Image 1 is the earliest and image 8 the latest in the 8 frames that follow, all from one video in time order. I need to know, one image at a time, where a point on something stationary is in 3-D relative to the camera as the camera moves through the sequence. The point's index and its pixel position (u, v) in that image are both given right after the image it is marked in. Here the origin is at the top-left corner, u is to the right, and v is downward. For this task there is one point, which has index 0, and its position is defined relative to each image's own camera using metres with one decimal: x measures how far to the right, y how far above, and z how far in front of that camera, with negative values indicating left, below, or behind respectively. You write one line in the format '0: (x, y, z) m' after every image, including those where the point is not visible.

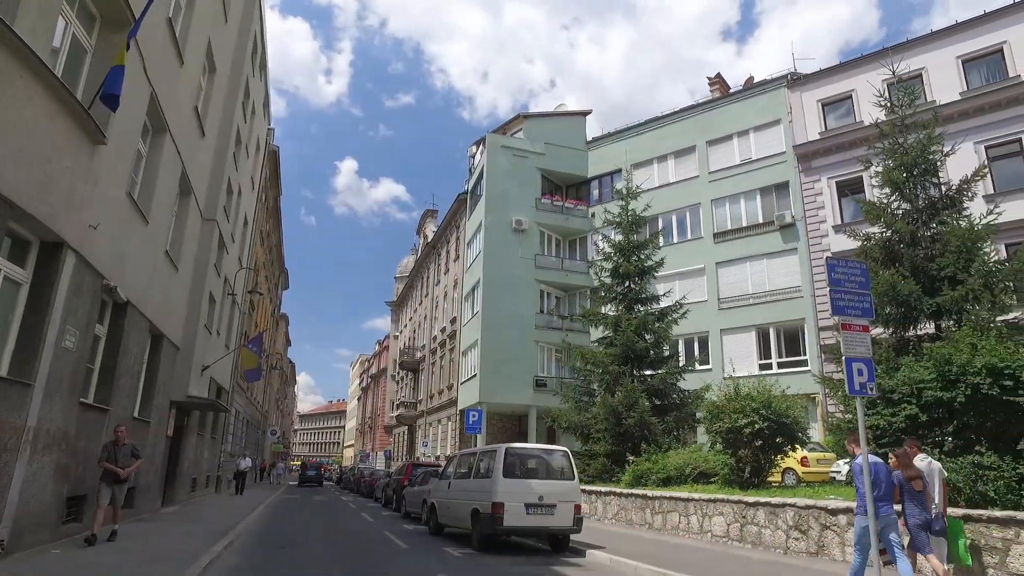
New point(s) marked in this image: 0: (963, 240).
0: (+6.4, +0.7, +10.0) m
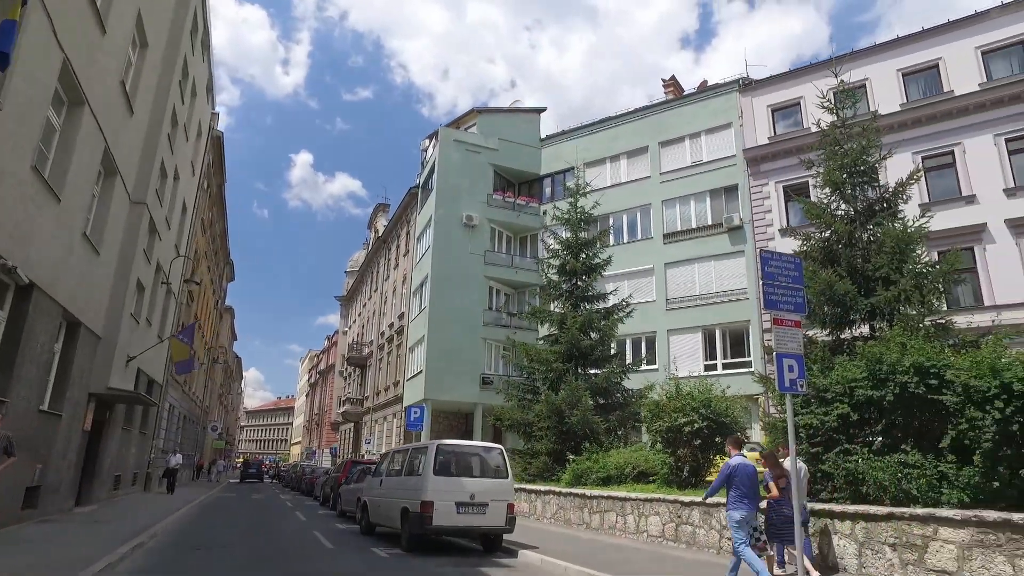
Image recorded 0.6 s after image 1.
0: (+5.5, +0.7, +10.0) m
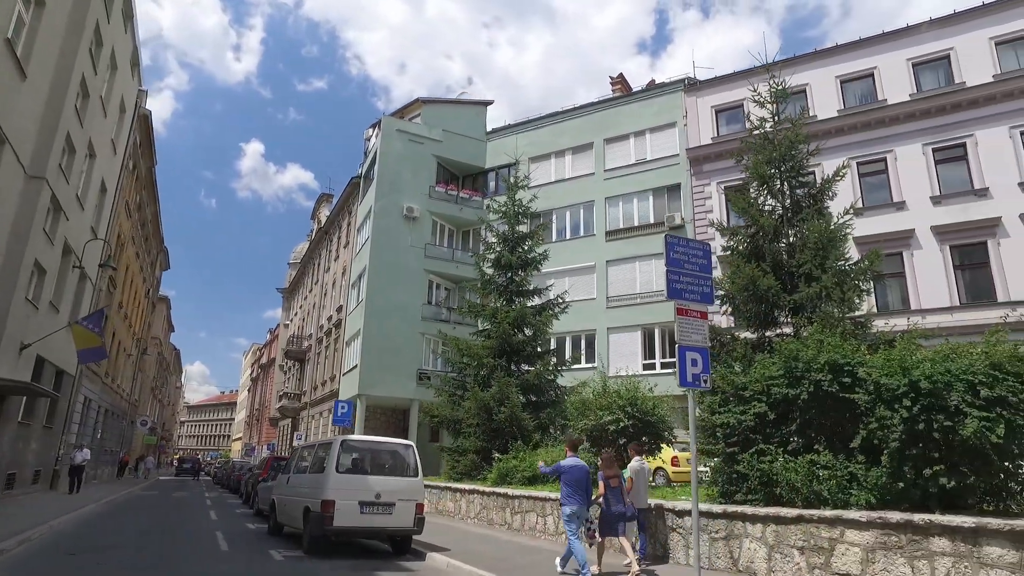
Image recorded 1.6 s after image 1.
0: (+4.3, +0.7, +9.8) m
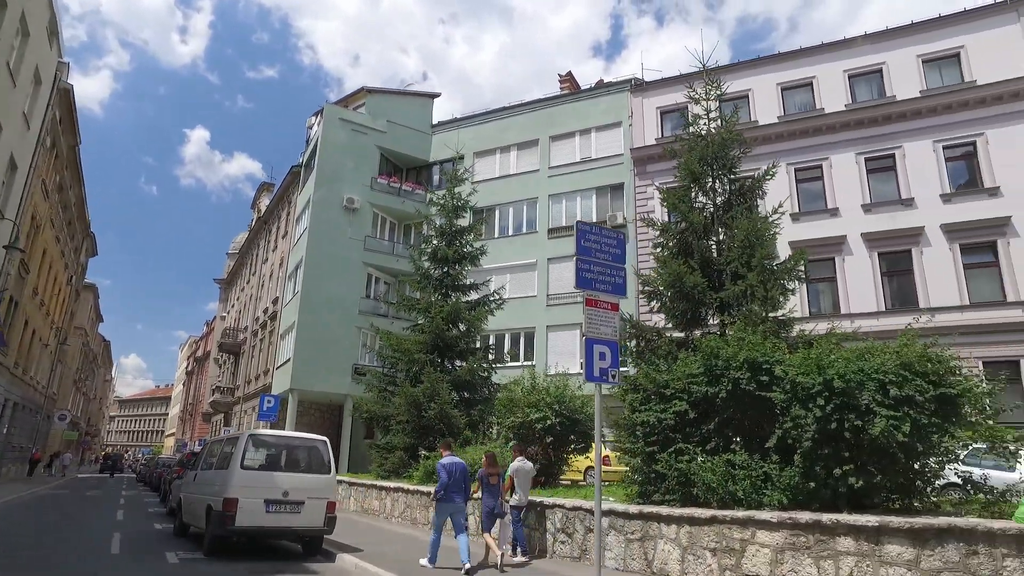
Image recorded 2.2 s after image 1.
0: (+3.3, +0.8, +9.7) m
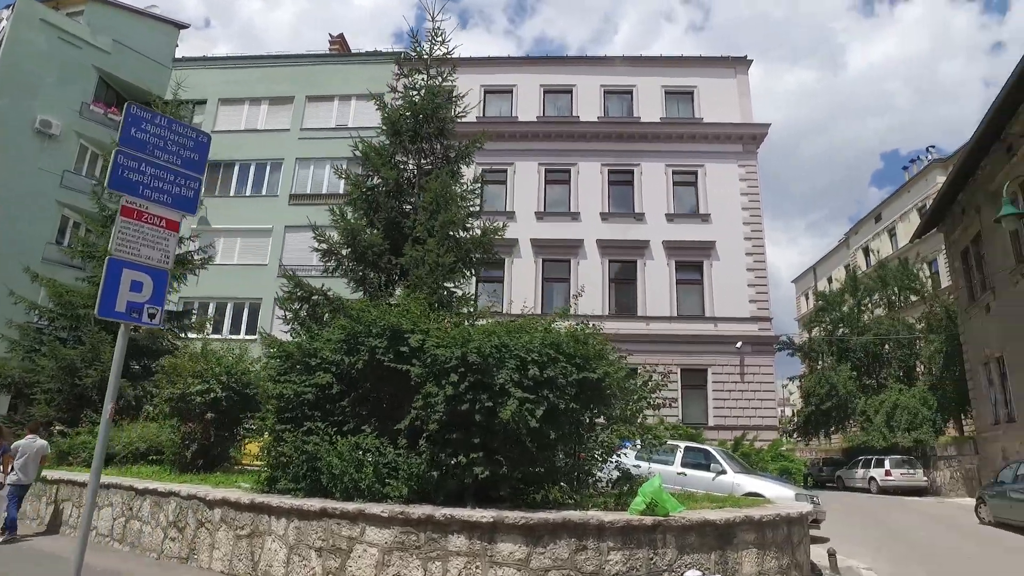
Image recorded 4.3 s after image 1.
0: (-0.9, +1.1, +8.8) m
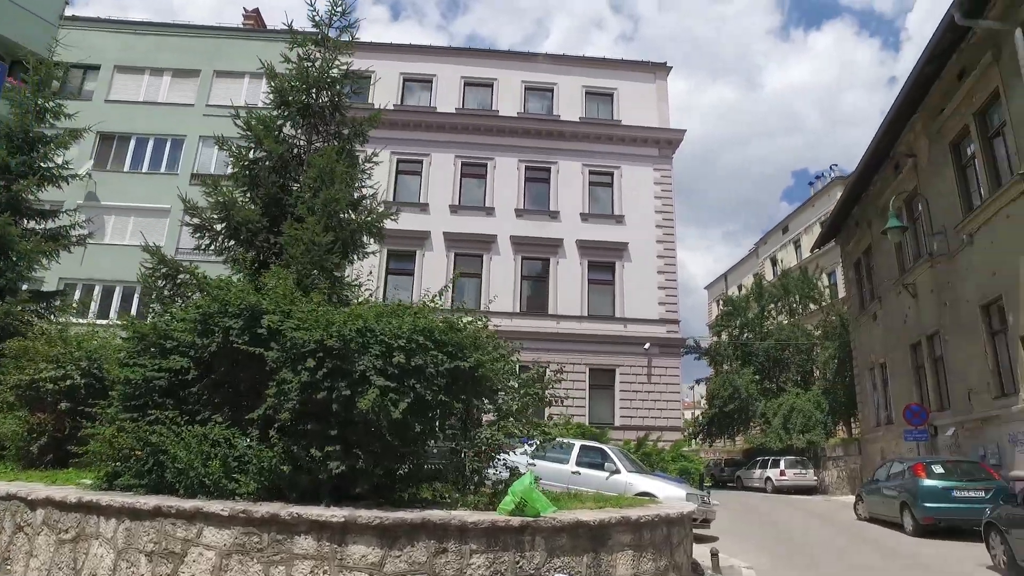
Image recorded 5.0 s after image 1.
0: (-2.2, +1.3, +8.2) m
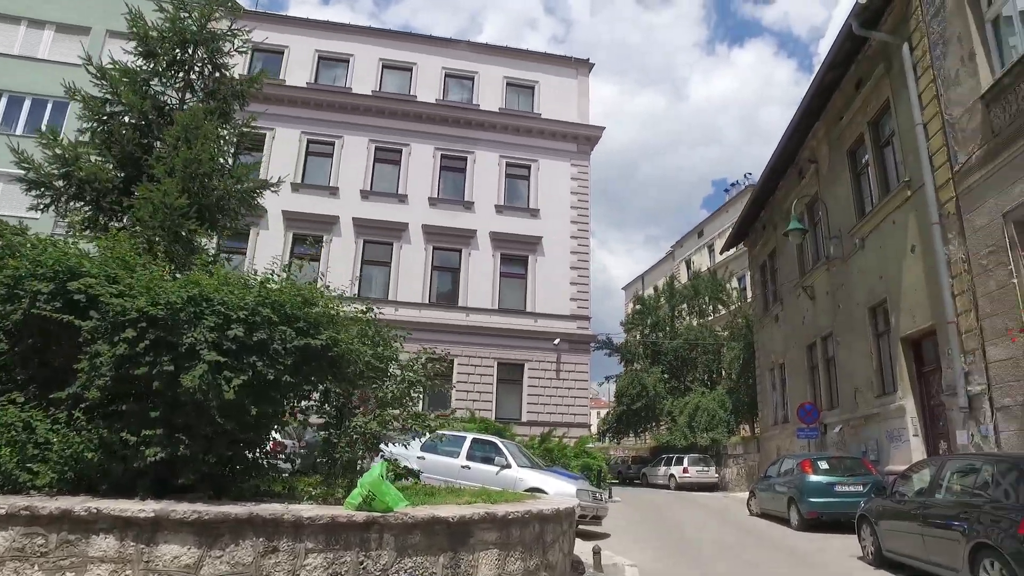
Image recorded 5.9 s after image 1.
0: (-3.4, +1.6, +7.4) m
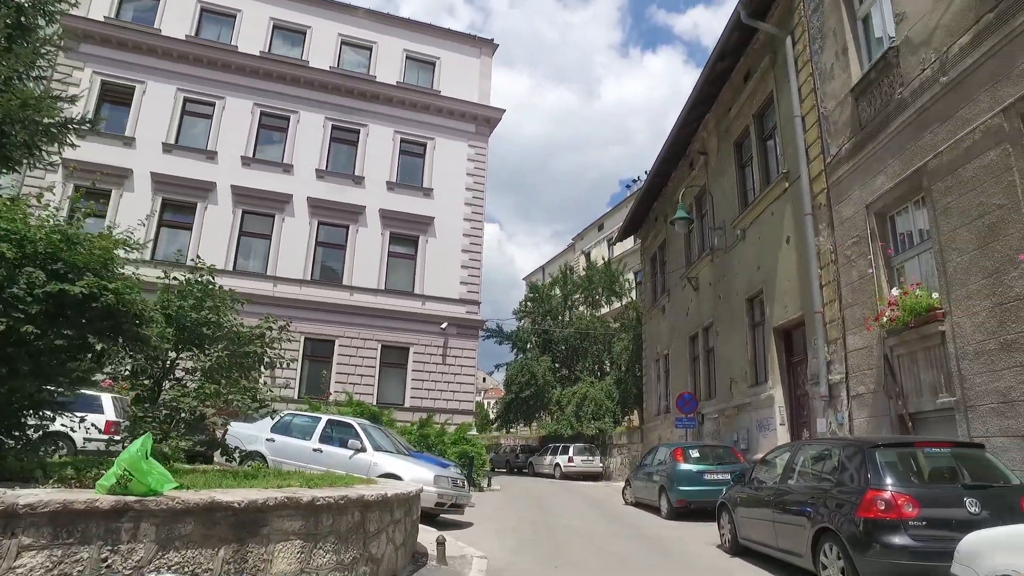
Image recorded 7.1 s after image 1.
0: (-4.7, +2.1, +6.1) m
